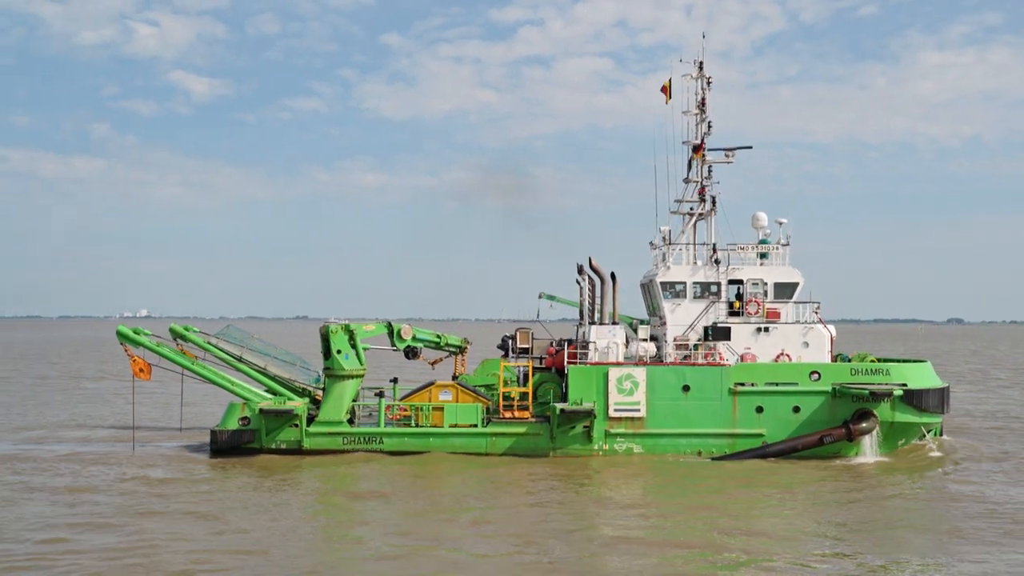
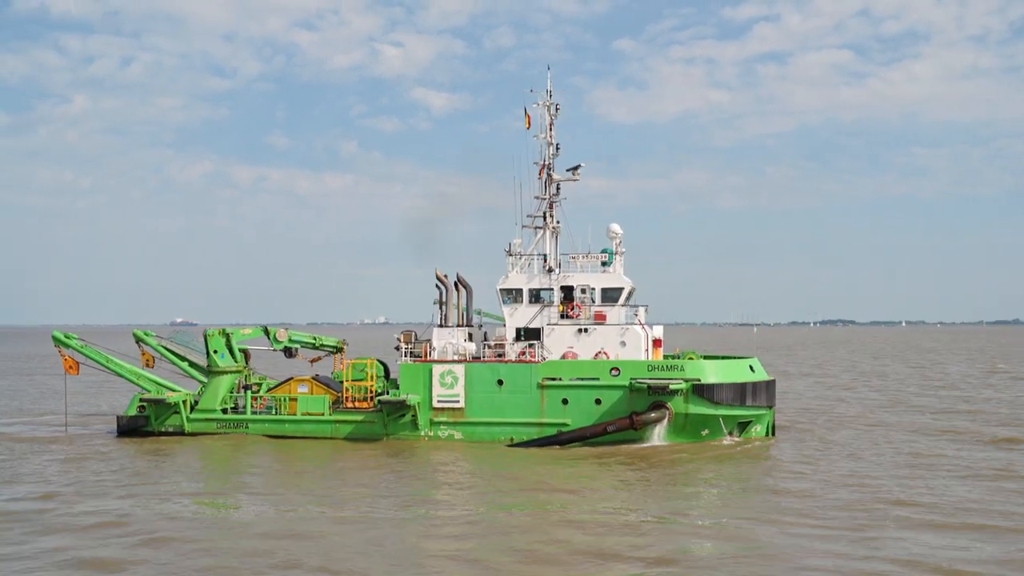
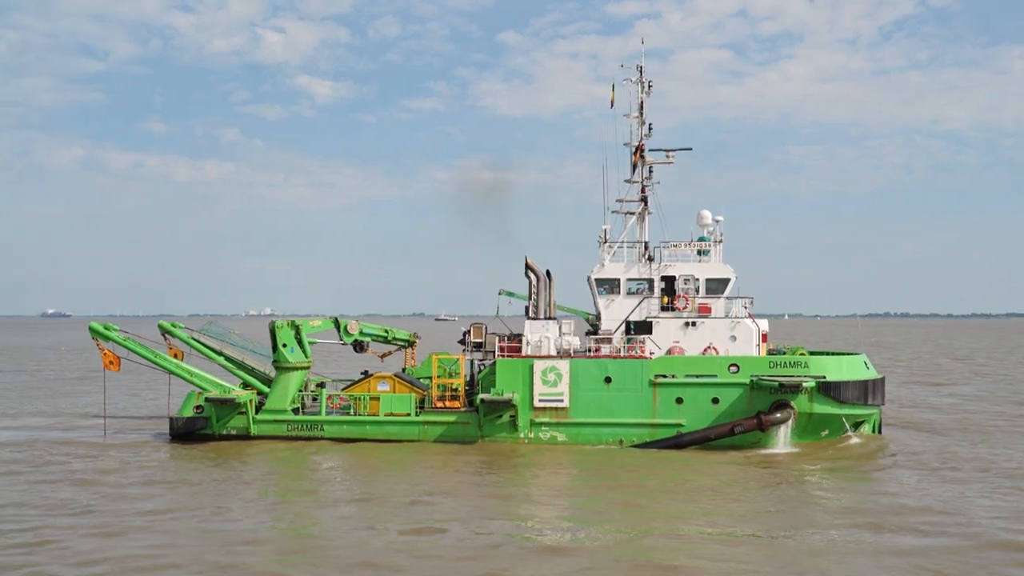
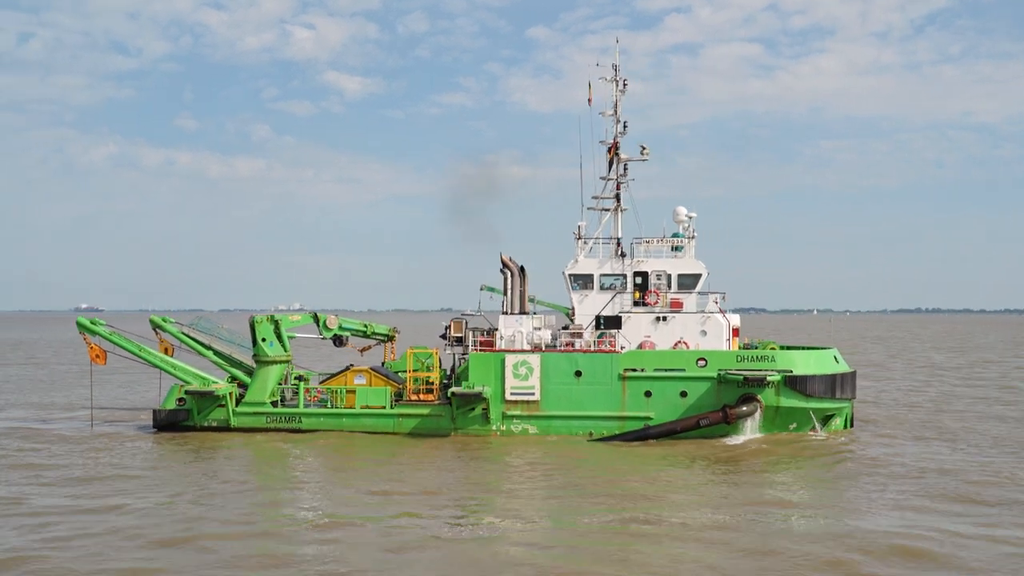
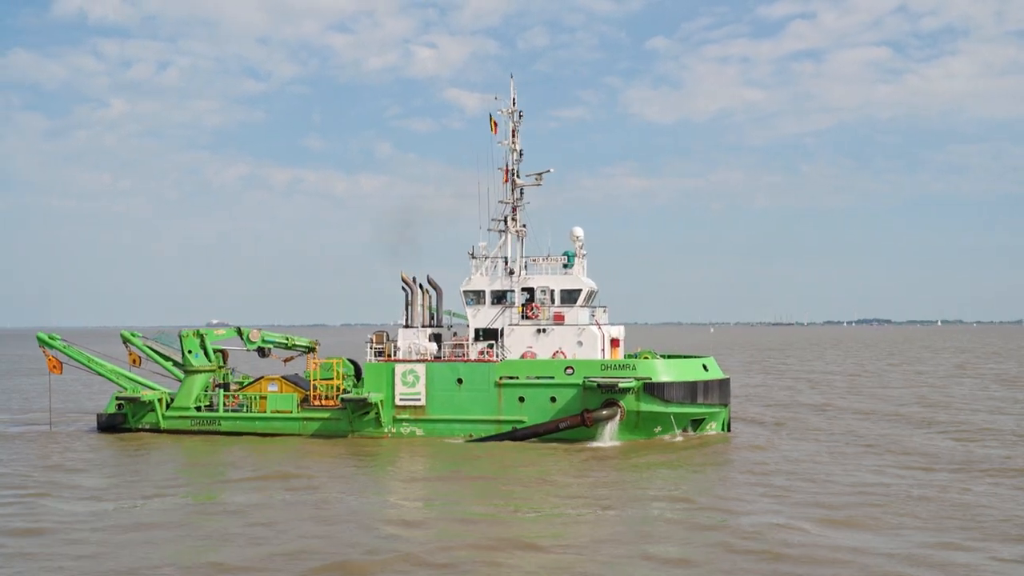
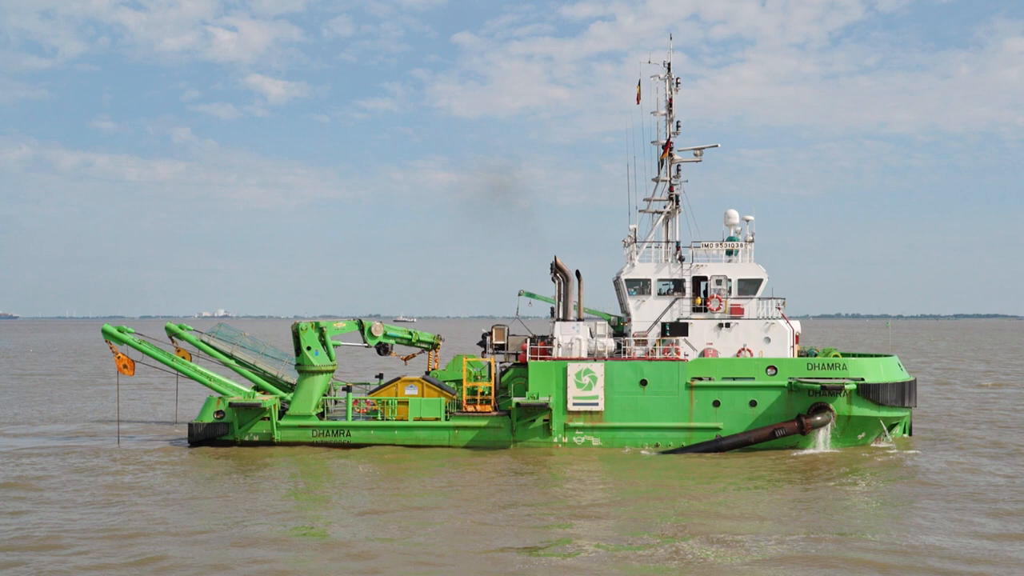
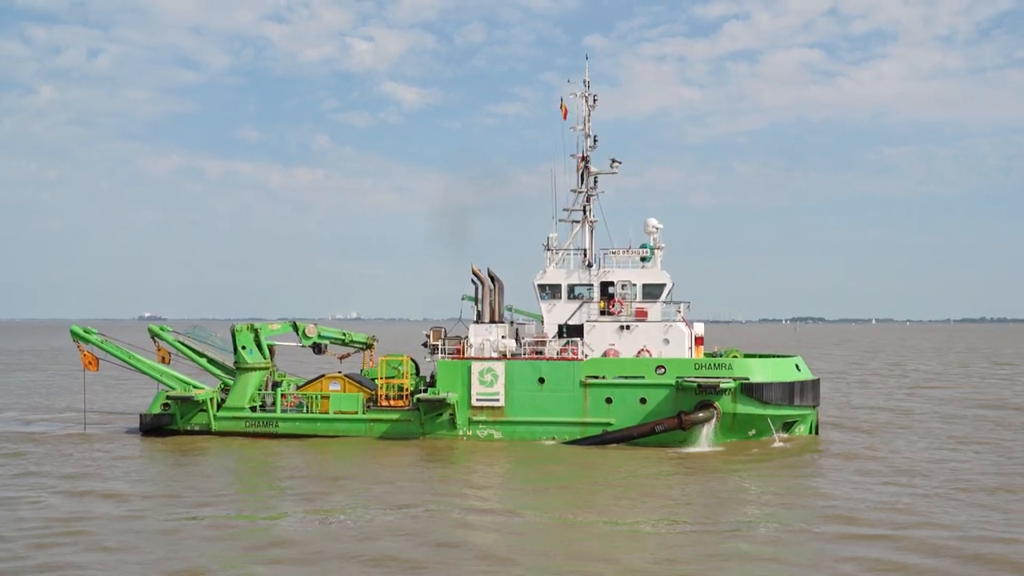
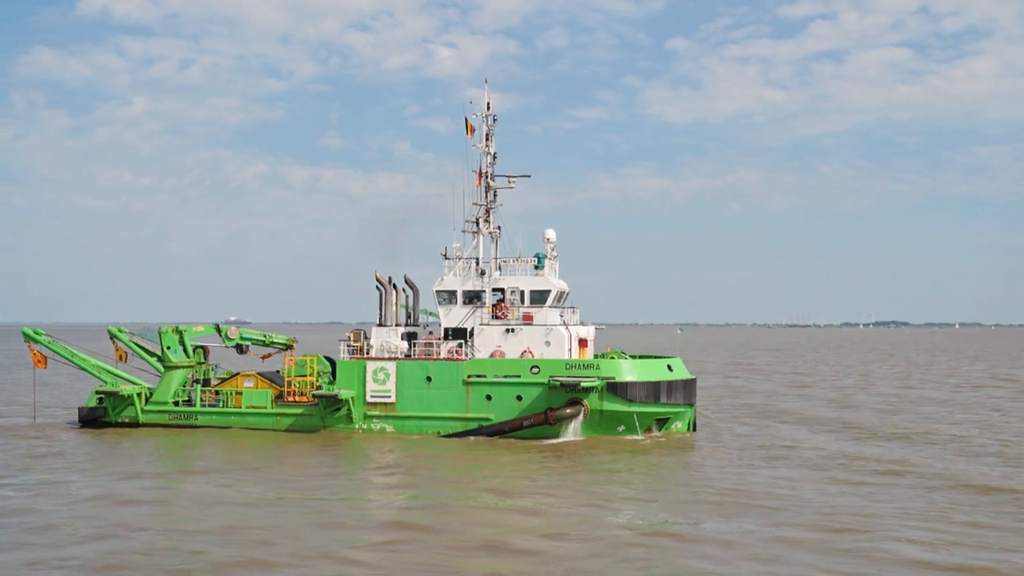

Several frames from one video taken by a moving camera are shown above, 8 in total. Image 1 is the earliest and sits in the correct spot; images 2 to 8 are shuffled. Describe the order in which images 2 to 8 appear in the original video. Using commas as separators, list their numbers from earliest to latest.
6, 3, 4, 7, 2, 5, 8
